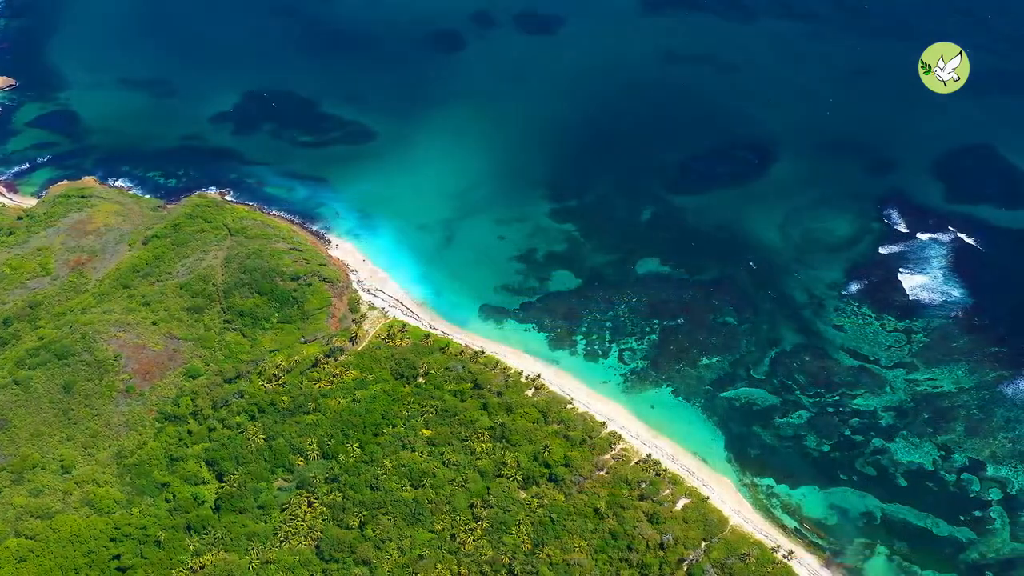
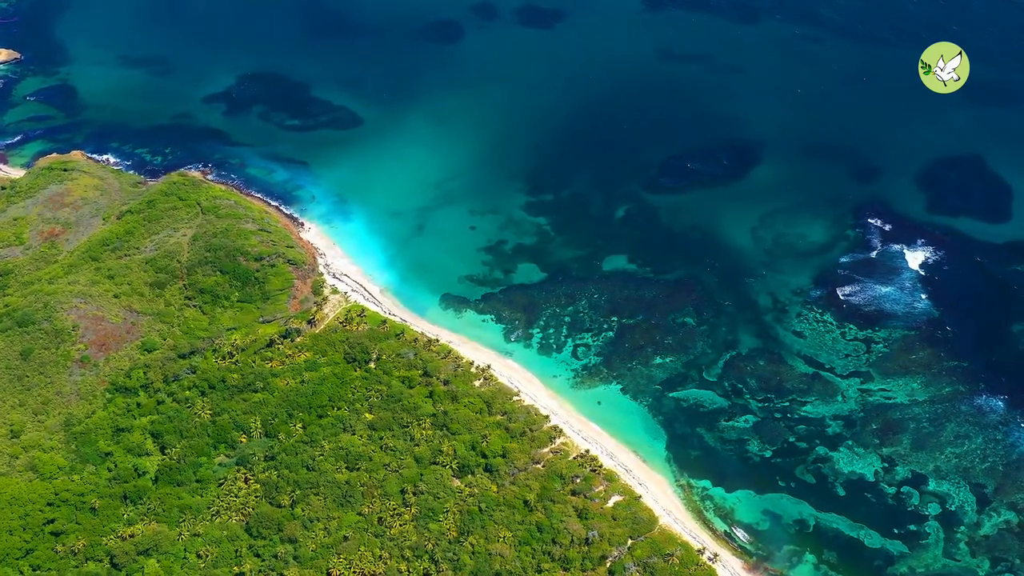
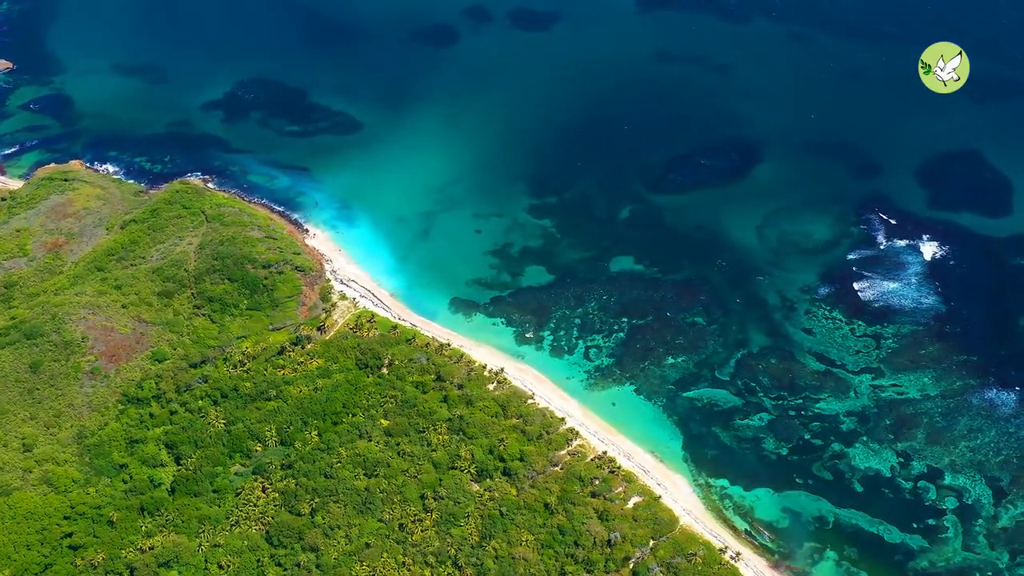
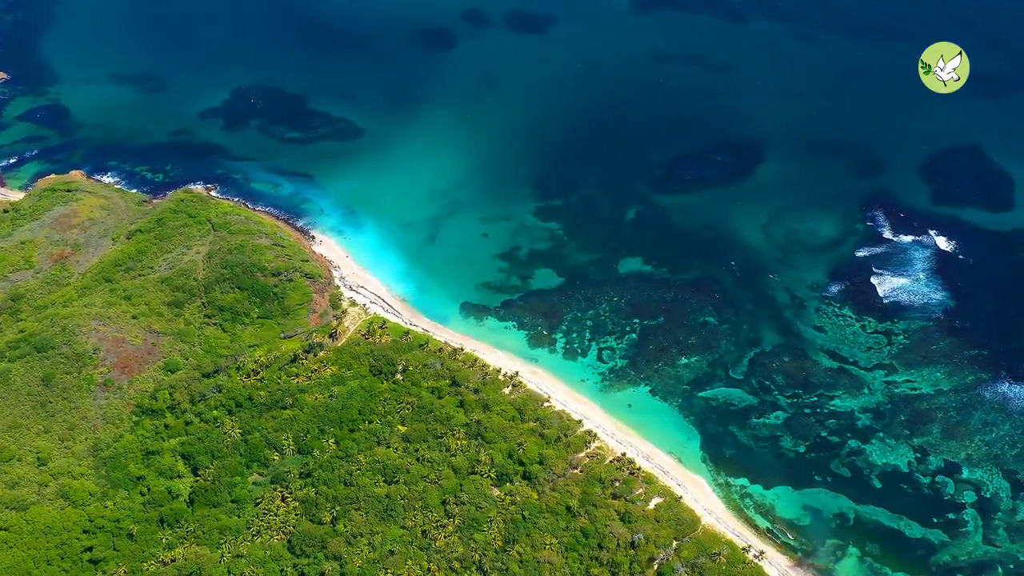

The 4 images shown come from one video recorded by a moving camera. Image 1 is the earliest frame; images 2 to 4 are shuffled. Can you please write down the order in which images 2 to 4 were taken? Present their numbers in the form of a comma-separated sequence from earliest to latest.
4, 3, 2
